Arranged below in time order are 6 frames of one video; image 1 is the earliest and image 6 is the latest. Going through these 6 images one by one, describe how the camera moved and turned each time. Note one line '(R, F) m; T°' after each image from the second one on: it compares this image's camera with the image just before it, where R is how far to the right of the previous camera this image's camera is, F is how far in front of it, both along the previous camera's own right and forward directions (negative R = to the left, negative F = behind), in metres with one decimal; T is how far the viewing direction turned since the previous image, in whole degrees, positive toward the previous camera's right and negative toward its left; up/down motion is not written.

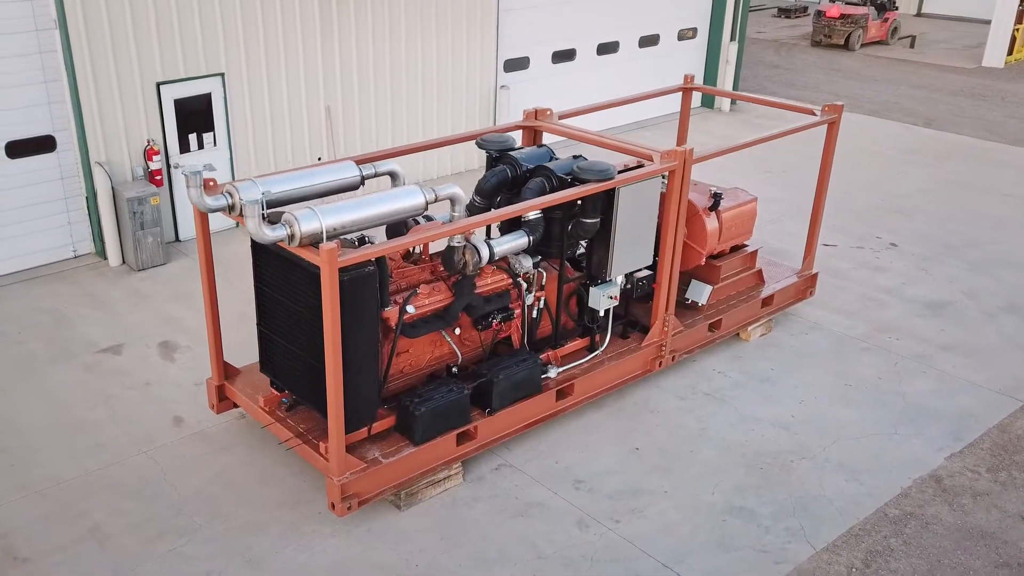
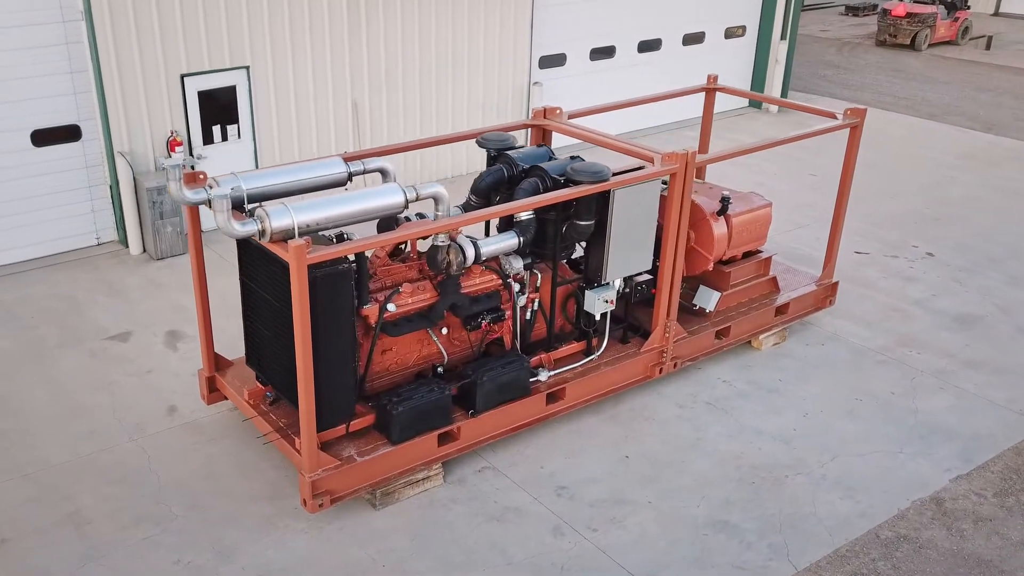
(+0.4, +0.1) m; -4°
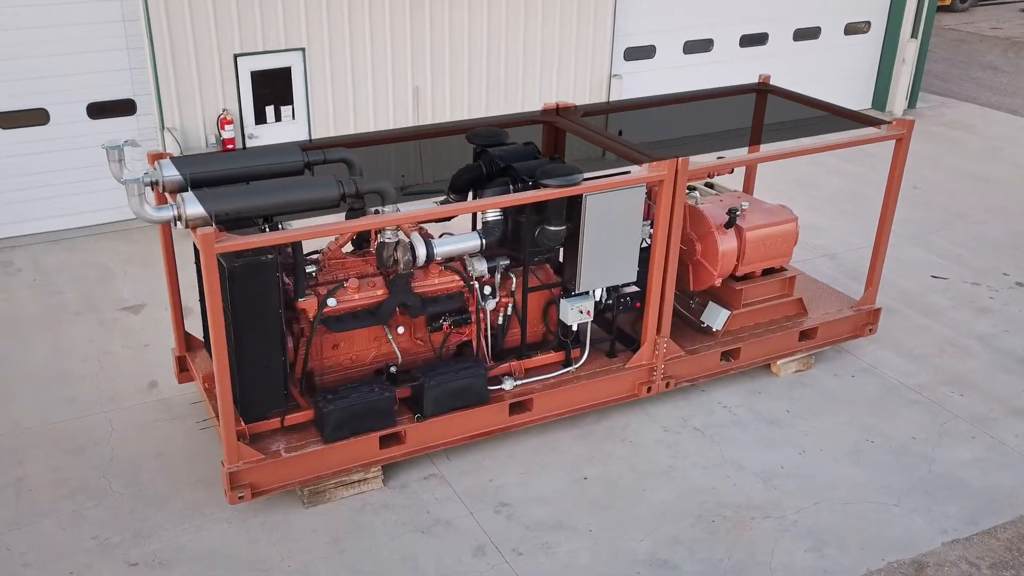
(+1.0, +0.3) m; -9°
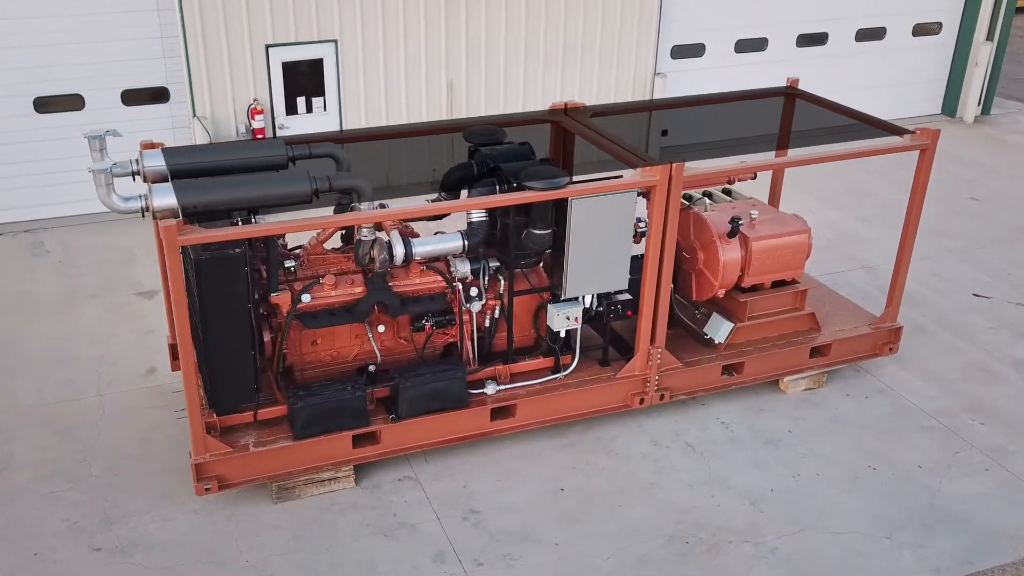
(+0.5, +0.1) m; -5°
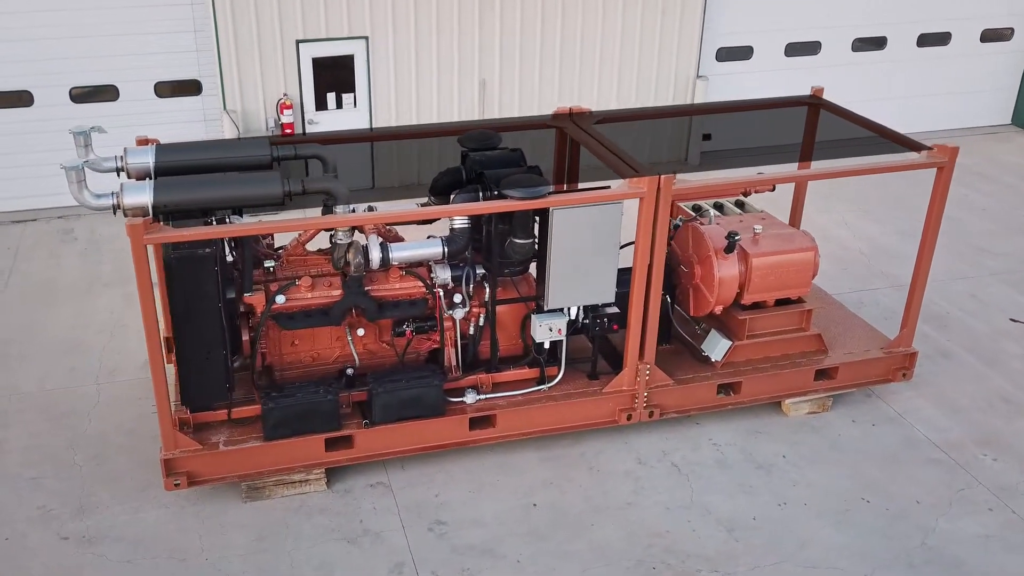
(+0.5, +0.1) m; -5°
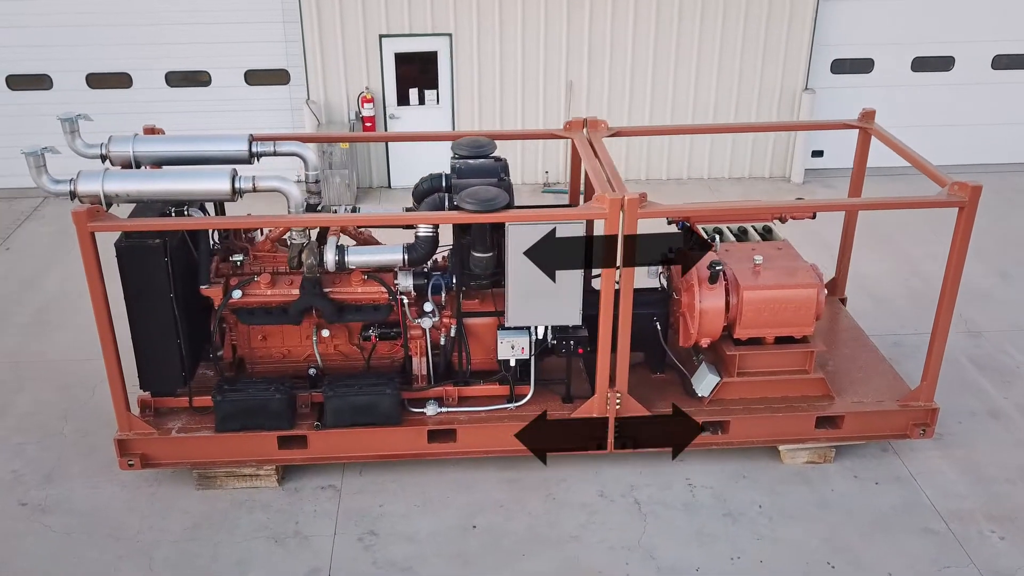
(+1.0, +0.2) m; -10°
